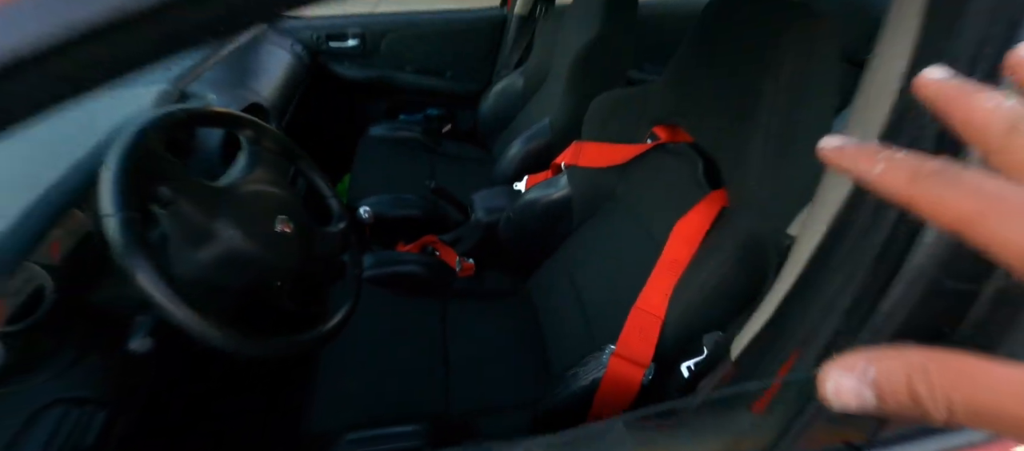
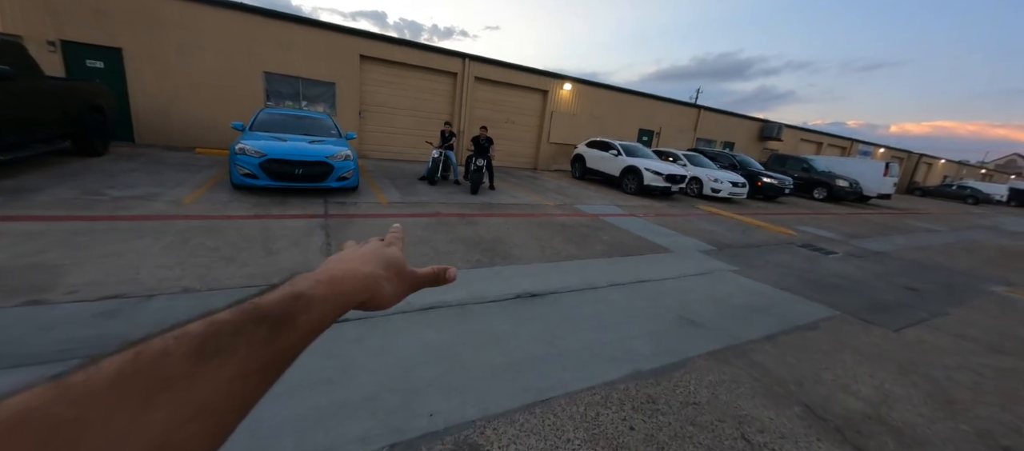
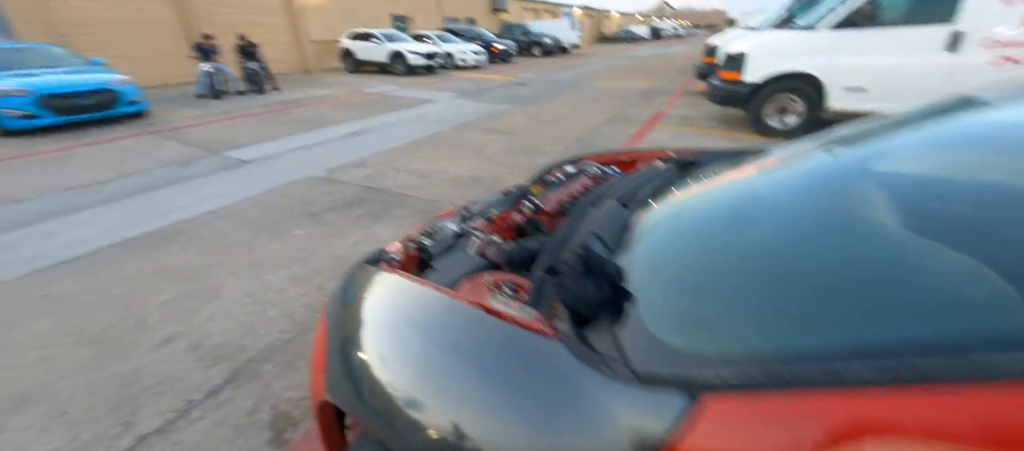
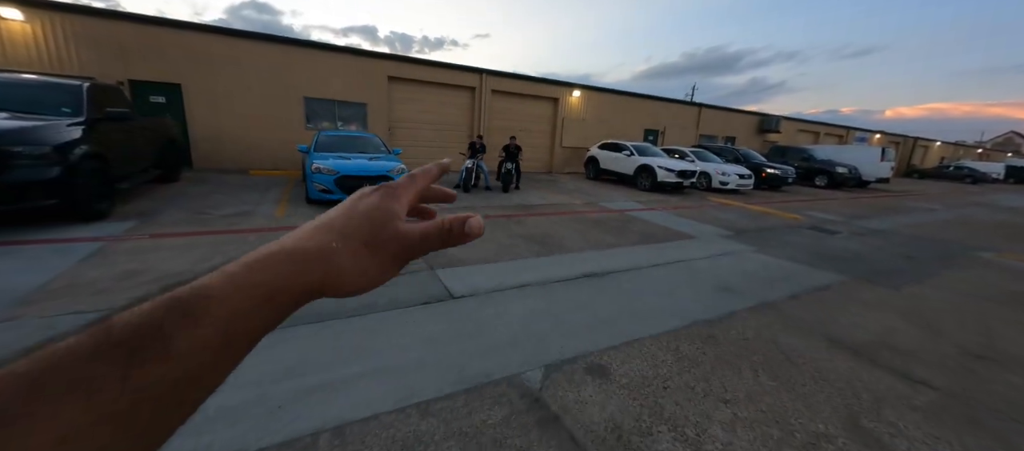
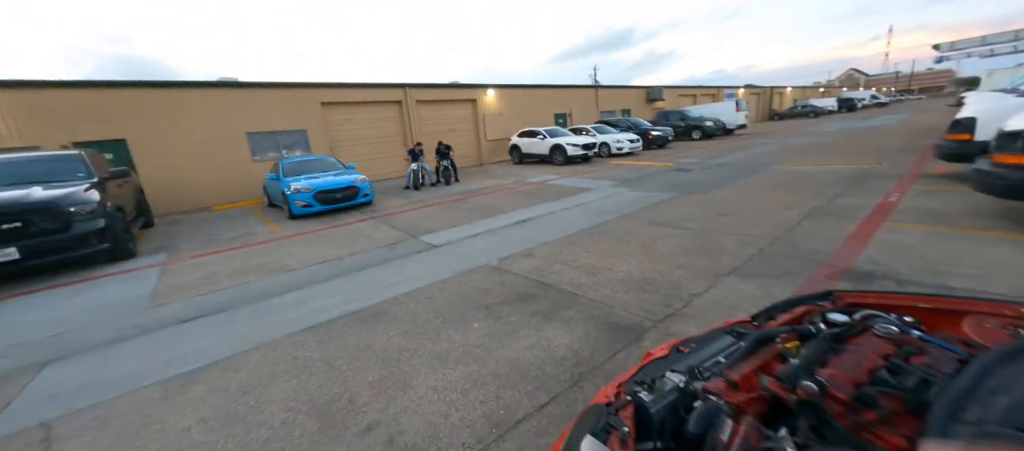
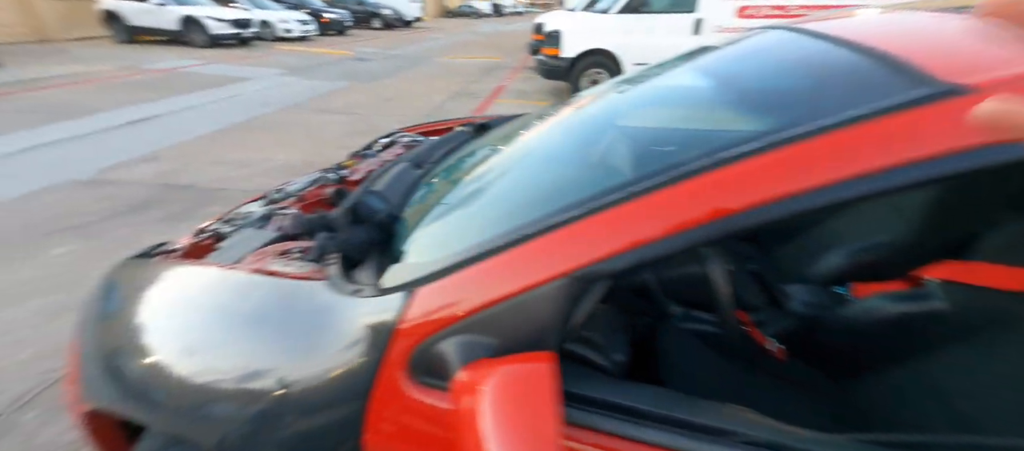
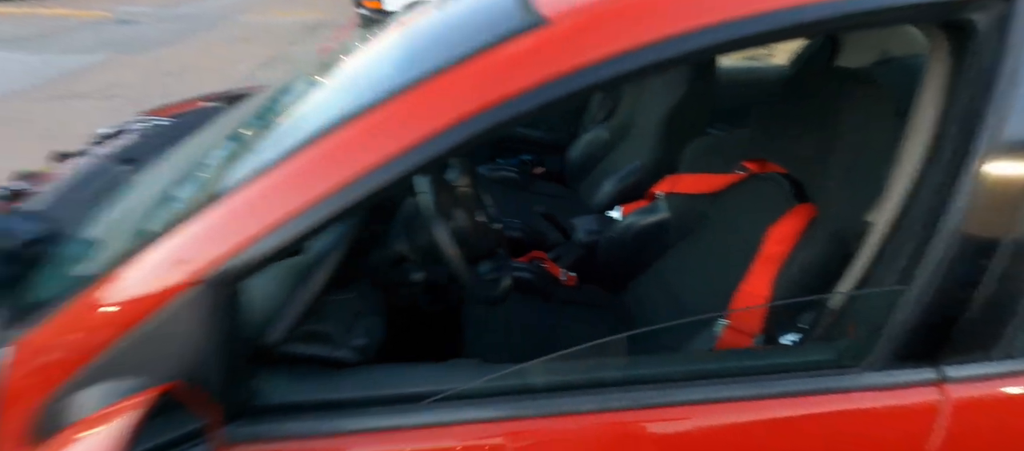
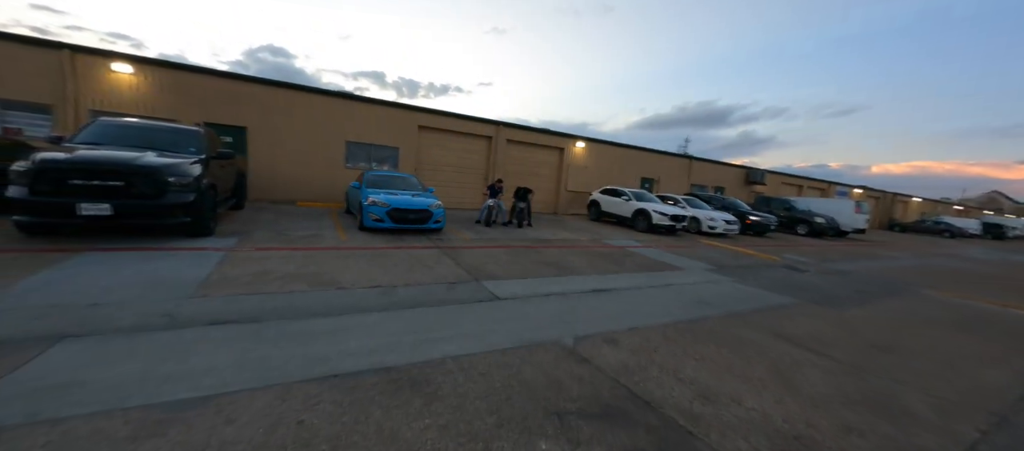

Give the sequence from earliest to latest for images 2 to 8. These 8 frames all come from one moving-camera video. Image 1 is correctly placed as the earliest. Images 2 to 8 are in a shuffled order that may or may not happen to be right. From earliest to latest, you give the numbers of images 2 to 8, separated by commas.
7, 6, 3, 5, 8, 4, 2
